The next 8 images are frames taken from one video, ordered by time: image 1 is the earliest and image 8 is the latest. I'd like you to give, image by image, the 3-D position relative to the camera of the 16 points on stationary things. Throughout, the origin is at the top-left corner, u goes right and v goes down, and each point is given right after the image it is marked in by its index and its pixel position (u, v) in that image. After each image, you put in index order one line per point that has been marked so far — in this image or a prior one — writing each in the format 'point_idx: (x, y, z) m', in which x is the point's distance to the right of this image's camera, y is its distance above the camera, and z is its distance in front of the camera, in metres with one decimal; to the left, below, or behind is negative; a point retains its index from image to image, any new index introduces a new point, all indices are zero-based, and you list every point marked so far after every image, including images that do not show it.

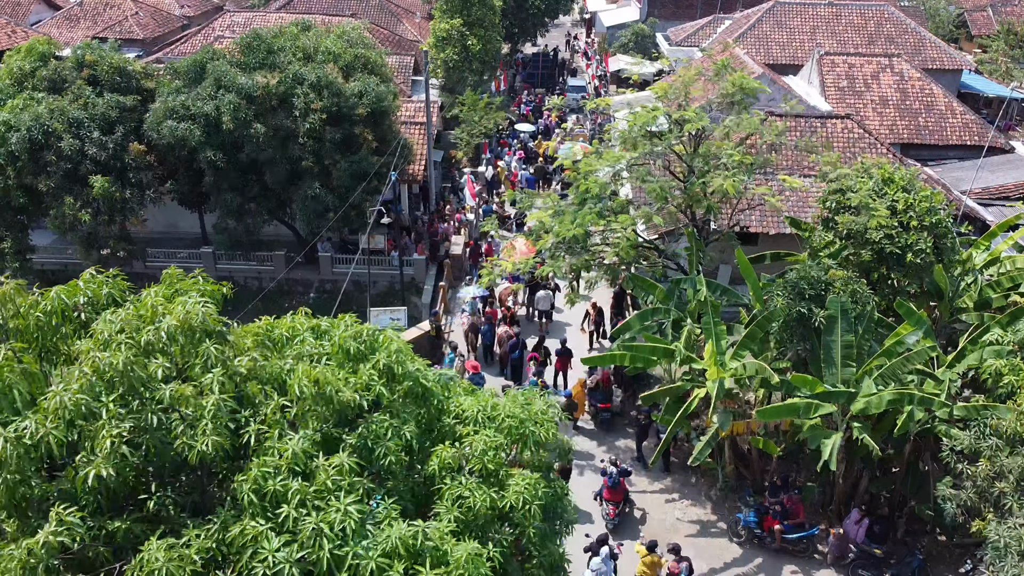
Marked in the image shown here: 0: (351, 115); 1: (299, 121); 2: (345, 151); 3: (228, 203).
0: (-3.9, +4.2, +19.6) m
1: (-5.1, +4.0, +19.1) m
2: (-4.1, +3.4, +19.7) m
3: (-7.1, +2.1, +19.9) m
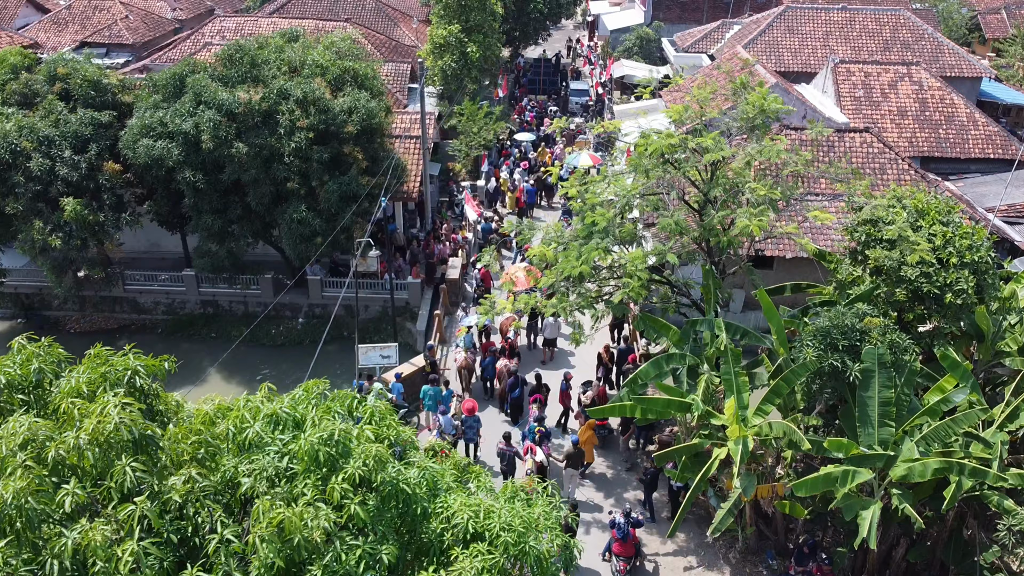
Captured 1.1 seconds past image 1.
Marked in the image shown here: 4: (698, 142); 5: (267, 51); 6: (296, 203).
0: (-3.9, +3.5, +18.3) m
1: (-5.1, +3.3, +17.8) m
2: (-4.1, +2.7, +18.4) m
3: (-7.0, +1.4, +18.7) m
4: (+3.0, +2.4, +13.1) m
5: (-5.9, +5.6, +19.2) m
6: (-4.9, +1.9, +18.2) m
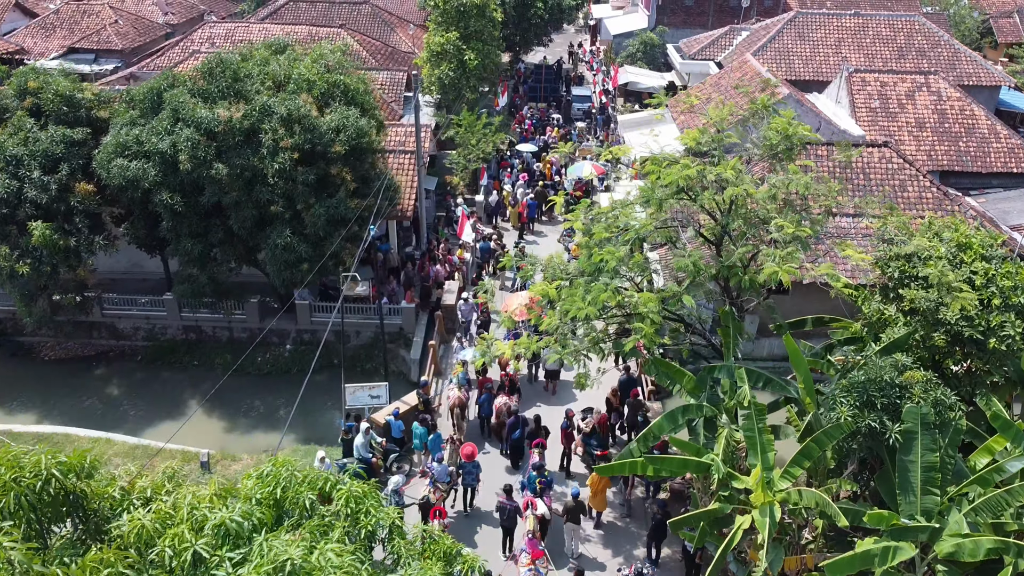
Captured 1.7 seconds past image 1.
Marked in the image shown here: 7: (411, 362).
0: (-4.0, +2.9, +17.1) m
1: (-5.1, +2.6, +16.6) m
2: (-4.1, +2.1, +17.2) m
3: (-7.1, +0.8, +17.5) m
4: (+3.0, +1.7, +11.9) m
5: (-5.9, +5.0, +18.0) m
6: (-4.9, +1.3, +17.0) m
7: (-2.5, -1.8, +19.8) m
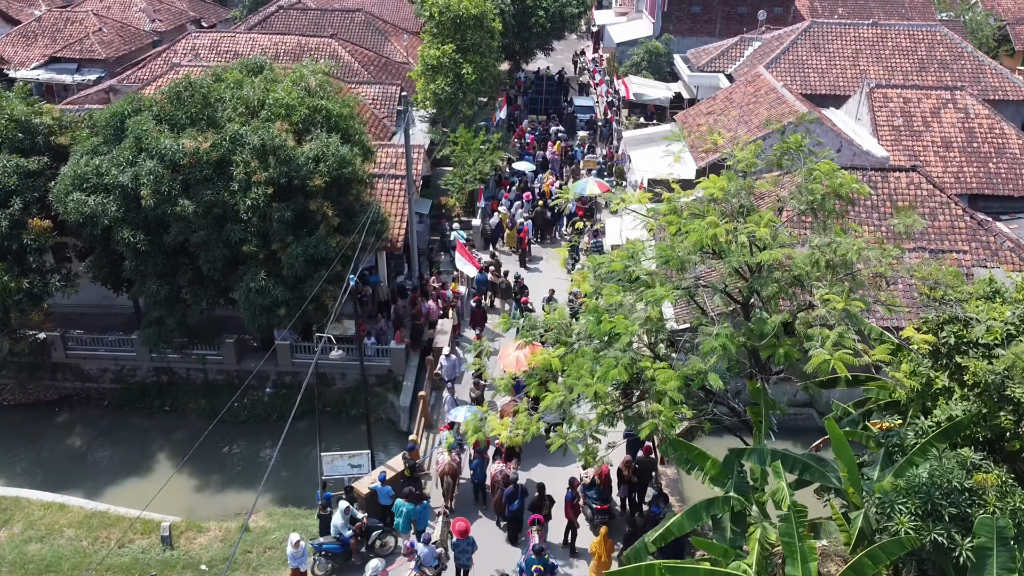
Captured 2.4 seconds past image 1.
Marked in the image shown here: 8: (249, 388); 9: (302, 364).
0: (-4.0, +2.0, +15.5) m
1: (-5.1, +1.7, +15.0) m
2: (-4.2, +1.1, +15.6) m
3: (-7.1, -0.1, +15.9) m
4: (+3.0, +0.8, +10.3) m
5: (-5.9, +4.1, +16.4) m
6: (-5.0, +0.4, +15.4) m
7: (-2.5, -2.7, +18.2) m
8: (-6.2, -2.4, +19.1) m
9: (-4.9, -1.8, +18.7) m
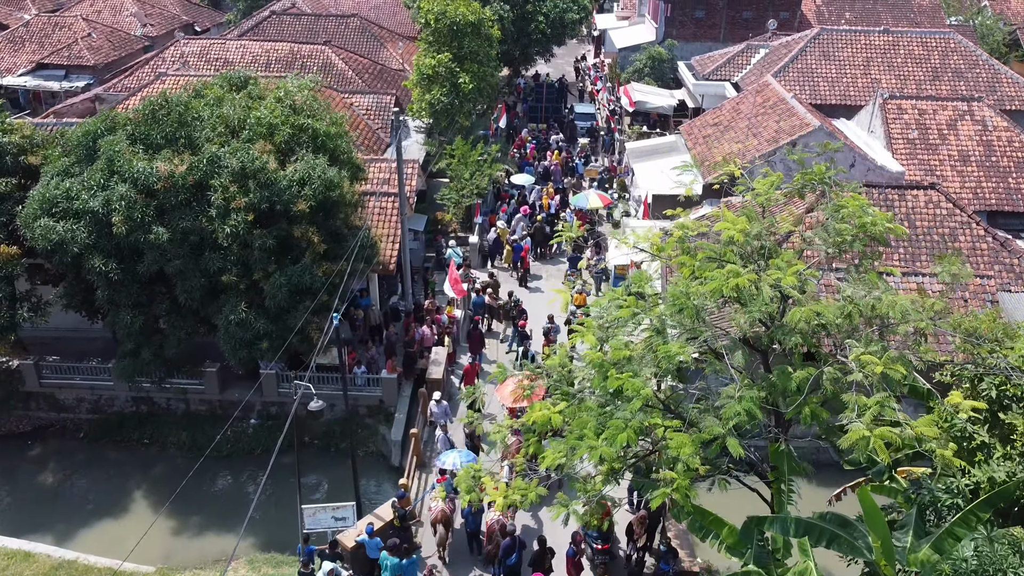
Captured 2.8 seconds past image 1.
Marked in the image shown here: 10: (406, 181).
0: (-4.0, +1.4, +14.5) m
1: (-5.2, +1.1, +14.0) m
2: (-4.2, +0.6, +14.6) m
3: (-7.1, -0.7, +14.9) m
4: (+2.9, +0.2, +9.3) m
5: (-5.9, +3.5, +15.4) m
6: (-5.0, -0.2, +14.4) m
7: (-2.6, -3.3, +17.2) m
8: (-6.3, -2.9, +18.1) m
9: (-4.9, -2.4, +17.7) m
10: (-2.6, +2.6, +19.7) m
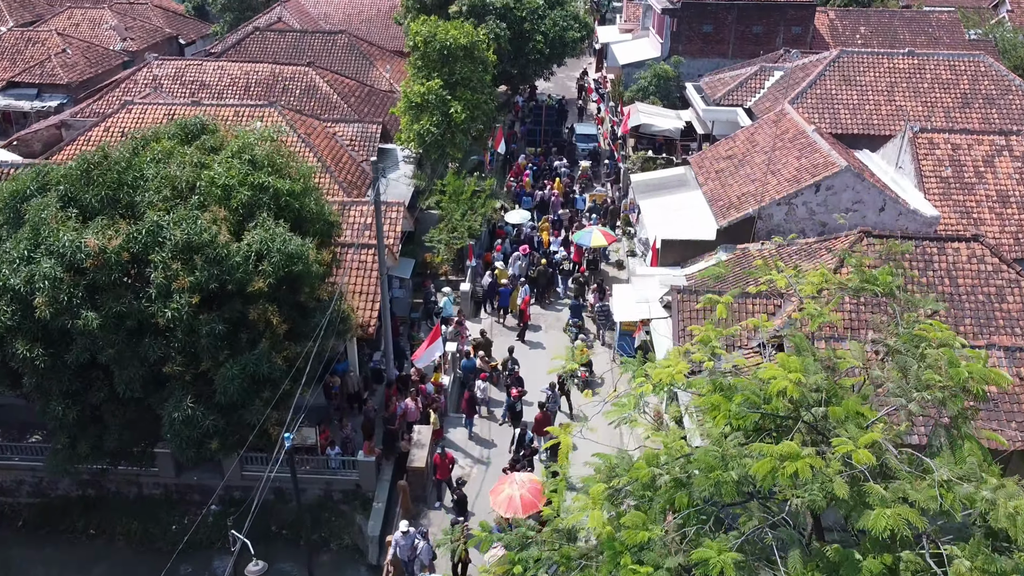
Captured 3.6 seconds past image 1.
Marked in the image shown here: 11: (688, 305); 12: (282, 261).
0: (-4.2, 0.0, +12.4) m
1: (-5.3, -0.2, +11.9) m
2: (-4.3, -0.8, +12.6) m
3: (-7.3, -2.1, +12.8) m
4: (+2.8, -1.2, +7.2) m
5: (-6.1, +2.1, +13.3) m
6: (-5.1, -1.6, +12.3) m
7: (-2.7, -4.7, +15.1) m
8: (-6.4, -4.3, +16.0) m
9: (-5.1, -3.8, +15.7) m
10: (-2.7, +1.2, +17.7) m
11: (+3.8, -0.4, +17.4) m
12: (-3.6, +0.4, +12.6) m
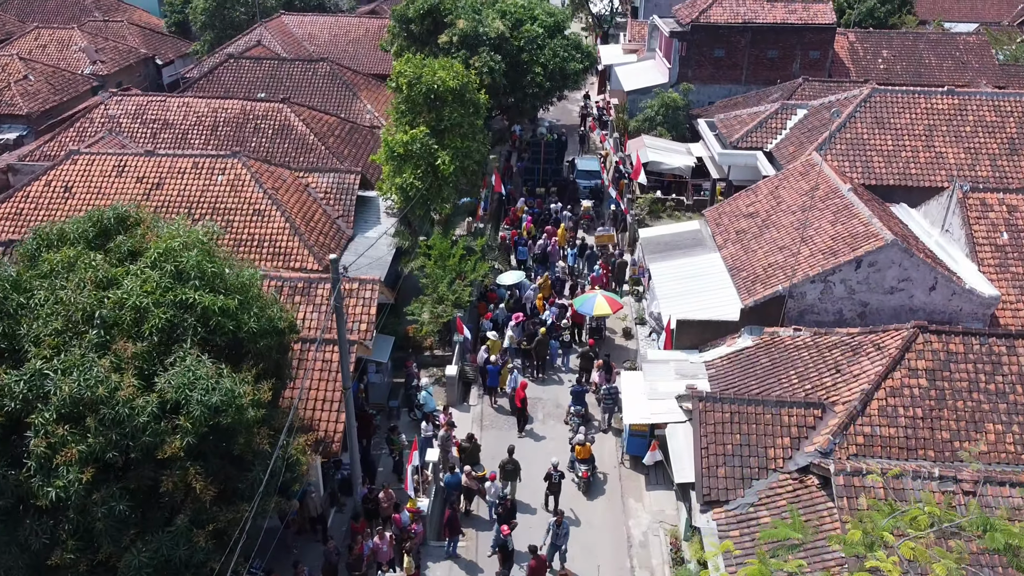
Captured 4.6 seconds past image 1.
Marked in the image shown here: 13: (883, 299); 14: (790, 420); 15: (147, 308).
0: (-4.3, -2.0, +9.7) m
1: (-5.5, -2.2, +9.2) m
2: (-4.5, -2.8, +9.9) m
3: (-7.4, -4.1, +10.1) m
4: (+2.6, -3.1, +4.5) m
5: (-6.2, +0.2, +10.6) m
6: (-5.3, -3.6, +9.6) m
7: (-2.9, -6.7, +12.4) m
8: (-6.6, -6.3, +13.3) m
9: (-5.2, -5.7, +12.9) m
10: (-2.9, -0.7, +15.0) m
11: (+3.7, -2.3, +14.6) m
12: (-3.8, -1.5, +9.9) m
13: (+8.1, -0.3, +17.5) m
14: (+5.0, -2.4, +14.5) m
15: (-4.7, -0.3, +10.4) m
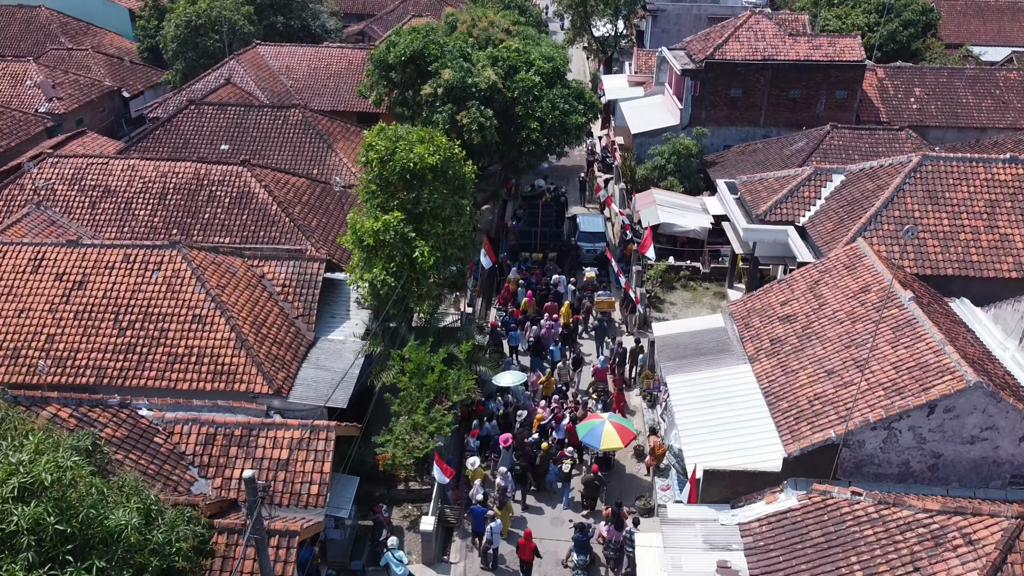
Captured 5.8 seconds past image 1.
0: (-4.5, -4.6, +6.3) m
1: (-5.7, -4.8, +5.8) m
2: (-4.7, -5.4, +6.5) m
3: (-7.6, -6.7, +6.7) m
4: (+2.4, -5.7, +1.1) m
5: (-6.4, -2.4, +7.2) m
6: (-5.5, -6.2, +6.2) m
7: (-3.1, -9.3, +9.0) m
8: (-6.8, -8.9, +9.9) m
9: (-5.4, -8.3, +9.5) m
10: (-3.1, -3.3, +11.6) m
11: (+3.4, -4.9, +11.3) m
12: (-4.0, -4.1, +6.5) m
13: (+7.9, -2.9, +14.1) m
14: (+4.8, -5.0, +11.1) m
15: (-4.9, -2.9, +7.0) m
